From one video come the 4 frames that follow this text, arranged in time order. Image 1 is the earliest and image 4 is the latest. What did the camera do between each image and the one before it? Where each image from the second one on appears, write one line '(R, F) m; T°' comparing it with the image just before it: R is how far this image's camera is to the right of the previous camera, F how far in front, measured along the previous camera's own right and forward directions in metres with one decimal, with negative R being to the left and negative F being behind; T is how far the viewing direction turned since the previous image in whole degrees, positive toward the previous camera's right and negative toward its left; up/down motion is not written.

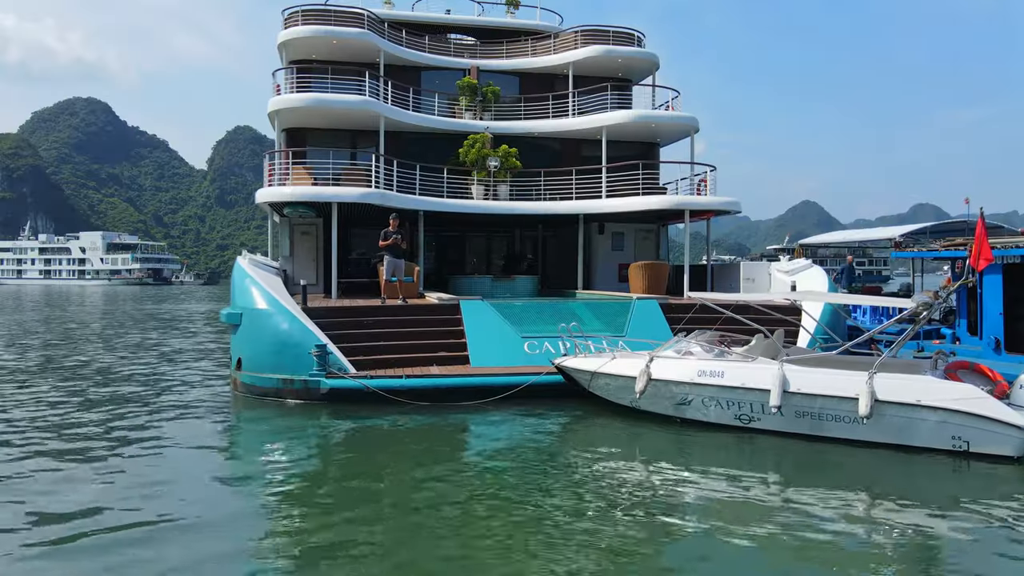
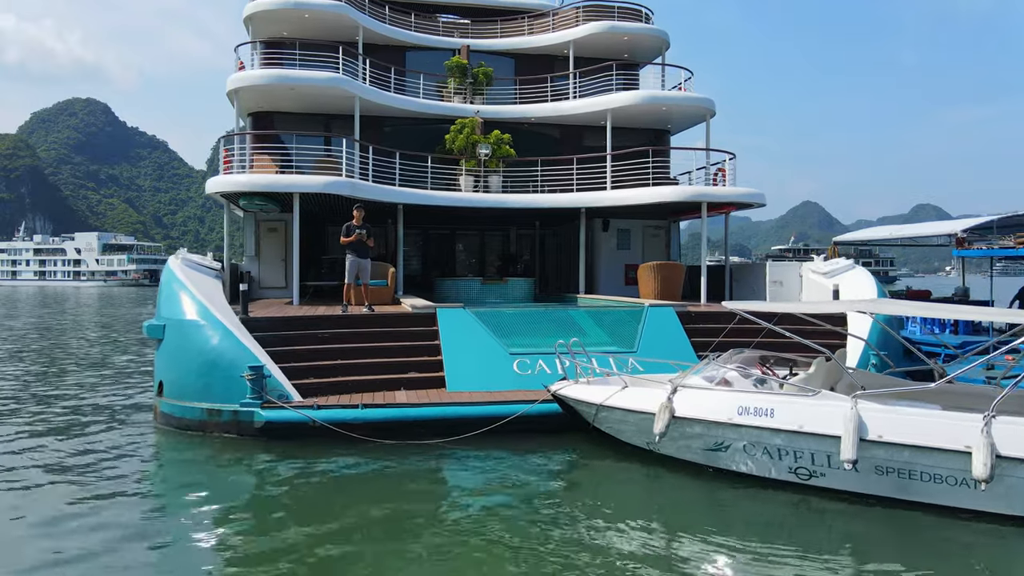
(+0.2, +2.3) m; 0°
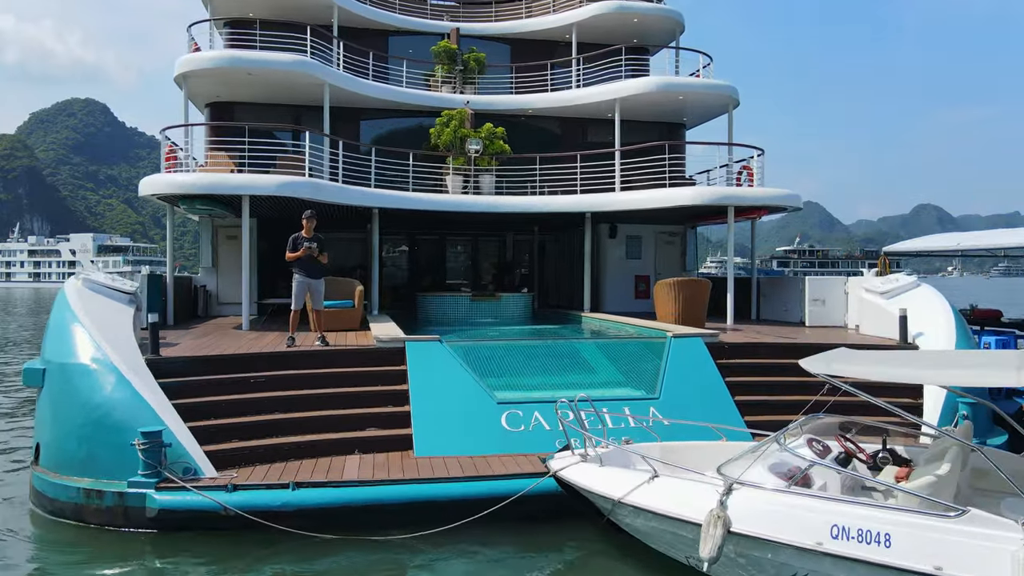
(+0.2, +2.4) m; 0°
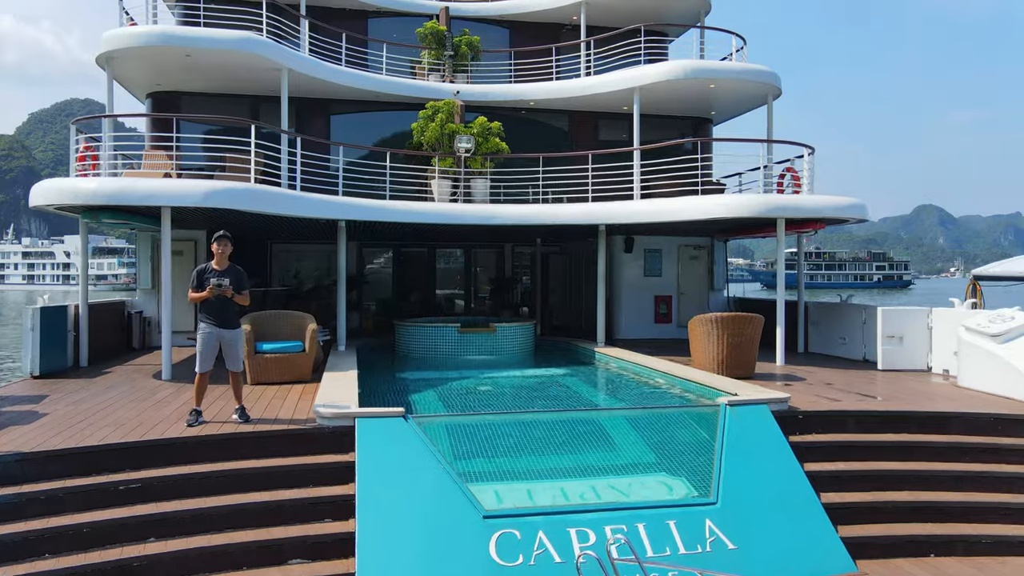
(+0.1, +2.7) m; 0°
